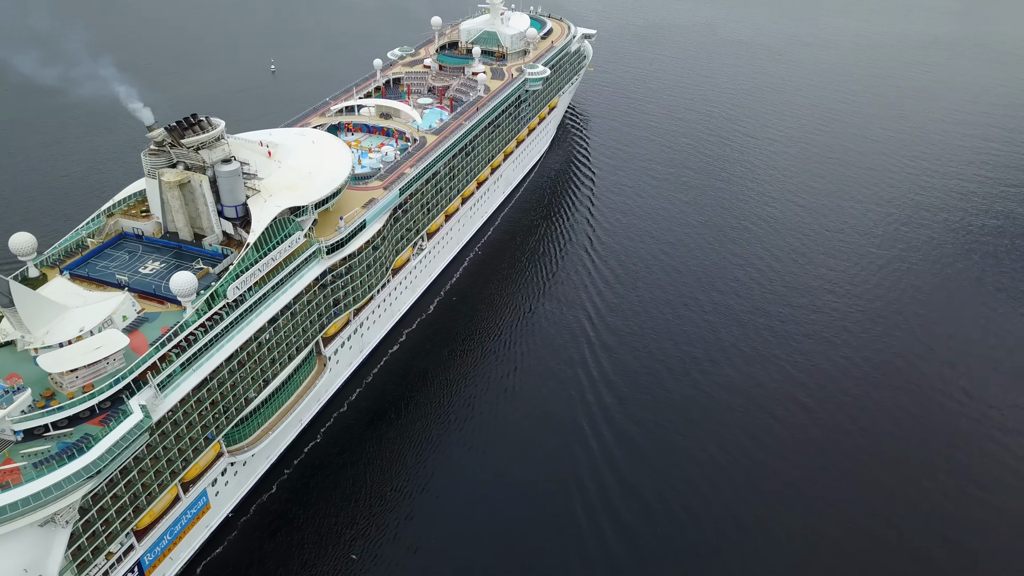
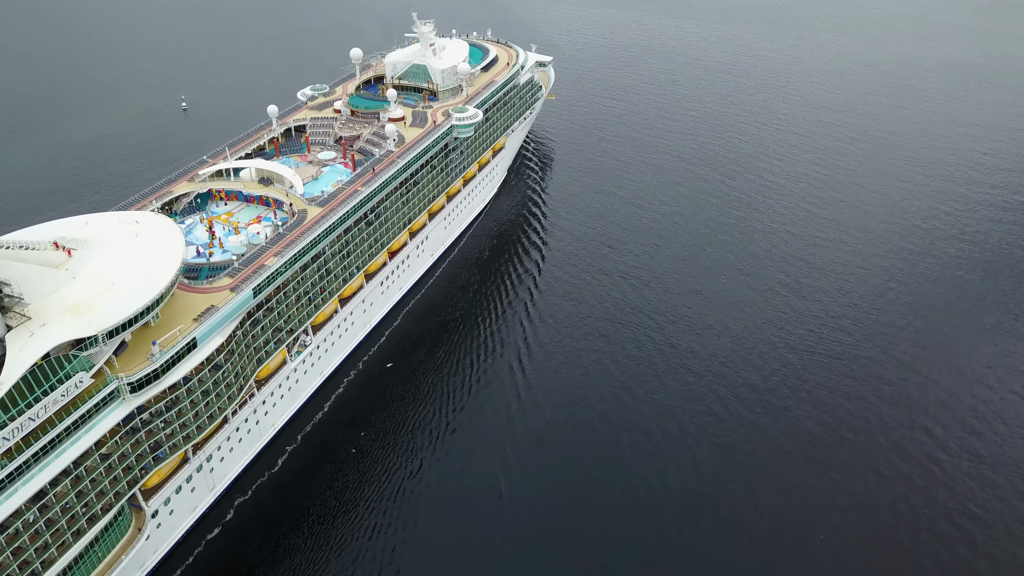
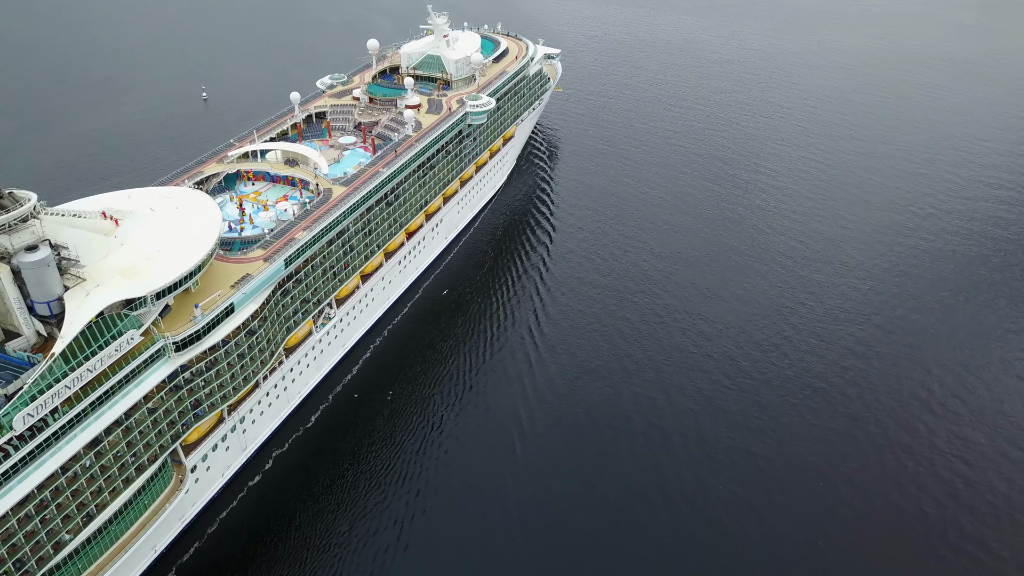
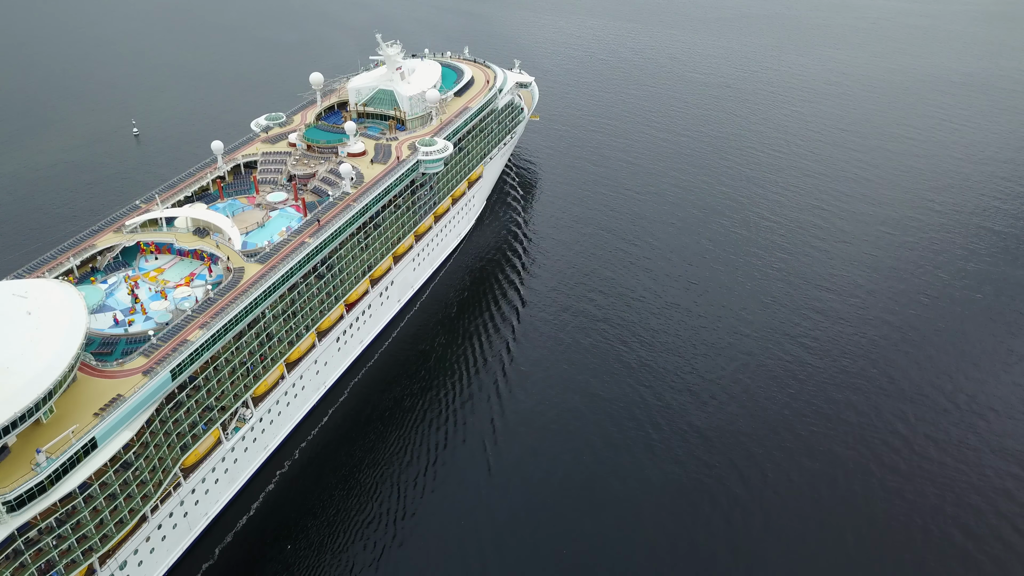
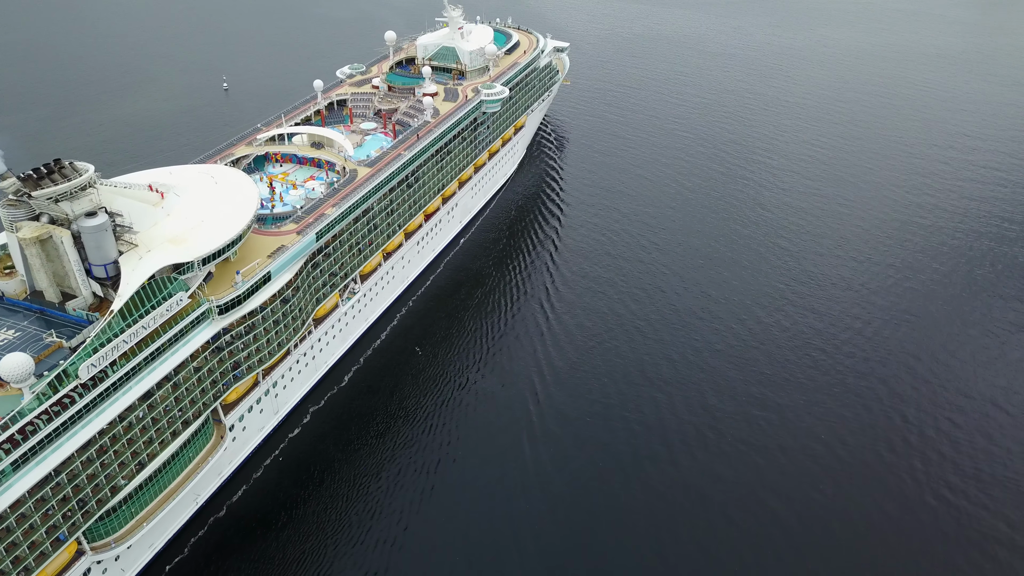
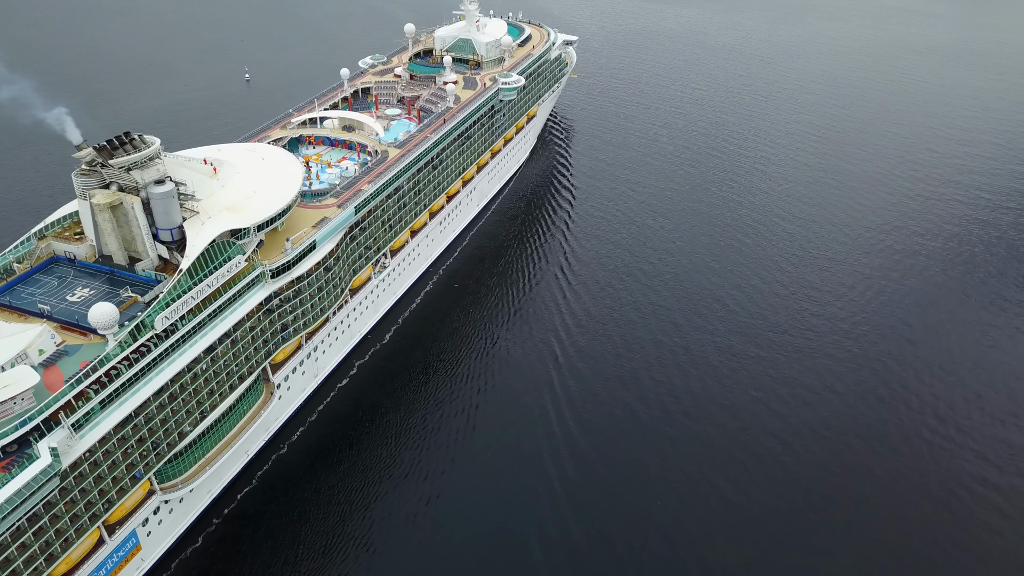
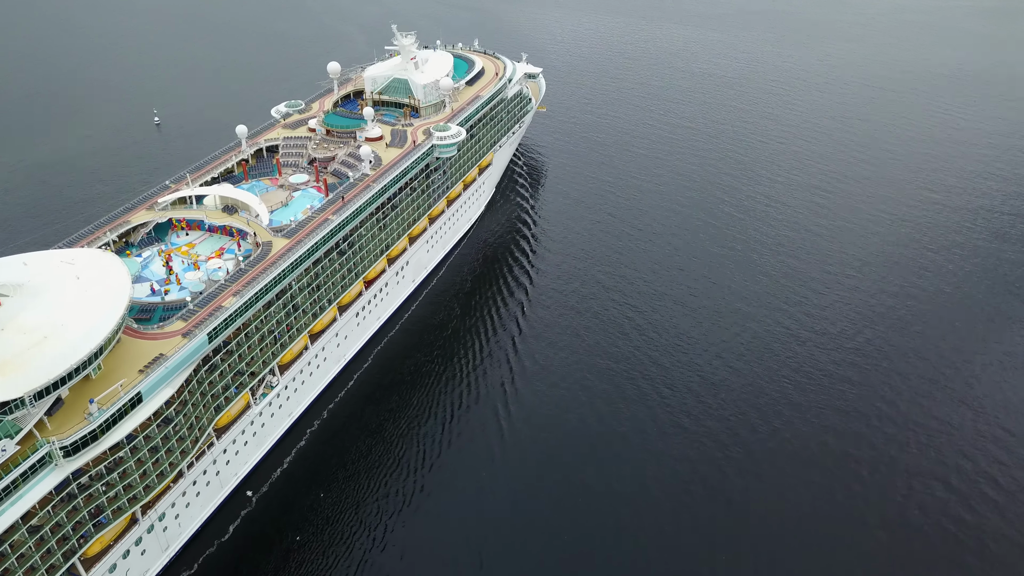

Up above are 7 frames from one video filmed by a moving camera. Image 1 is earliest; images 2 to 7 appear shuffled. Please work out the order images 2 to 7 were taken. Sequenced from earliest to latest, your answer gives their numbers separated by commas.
6, 5, 3, 2, 7, 4
